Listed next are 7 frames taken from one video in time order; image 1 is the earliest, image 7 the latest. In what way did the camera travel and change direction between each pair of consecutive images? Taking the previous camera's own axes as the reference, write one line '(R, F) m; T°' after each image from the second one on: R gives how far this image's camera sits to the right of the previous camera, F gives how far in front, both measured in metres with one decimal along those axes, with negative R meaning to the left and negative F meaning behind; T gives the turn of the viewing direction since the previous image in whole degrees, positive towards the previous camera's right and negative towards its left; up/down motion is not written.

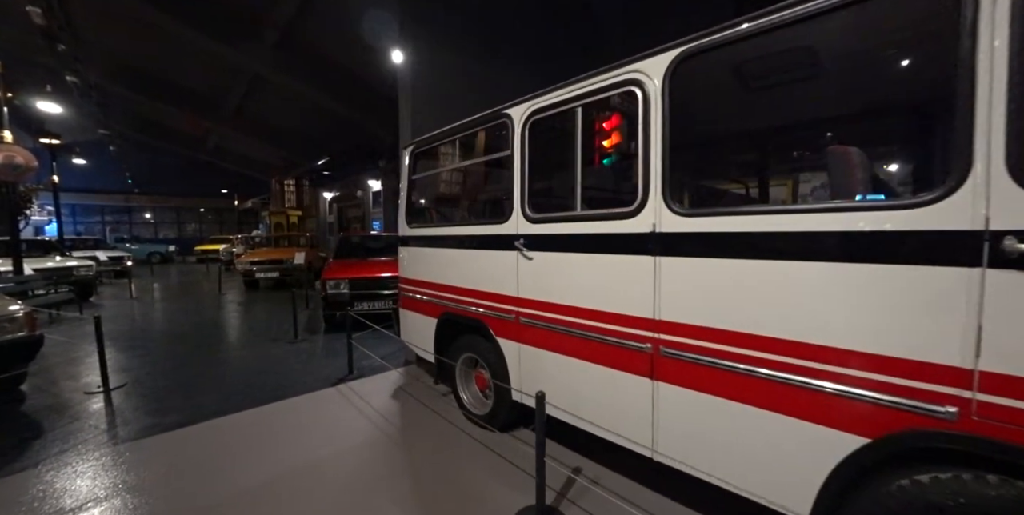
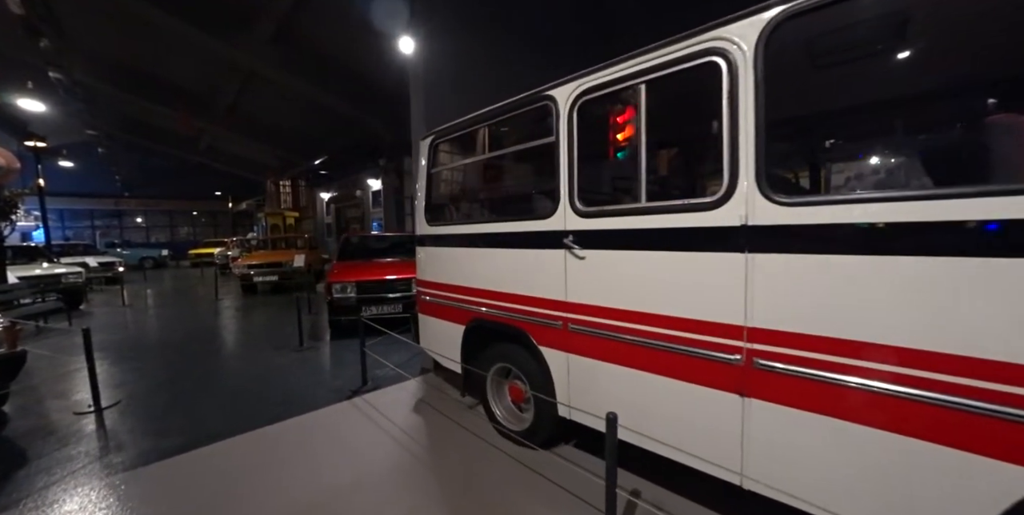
(-0.4, +0.3) m; +1°
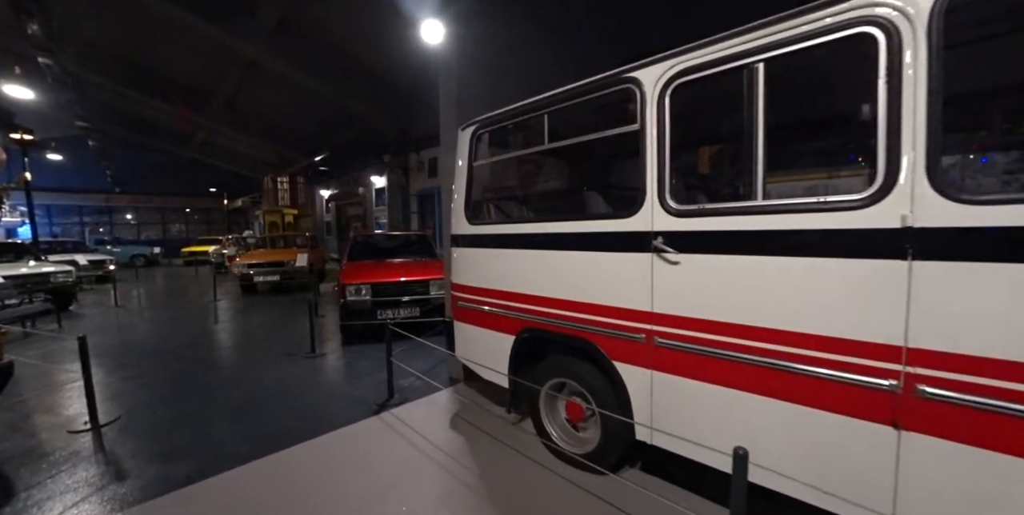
(-0.5, +0.4) m; +1°
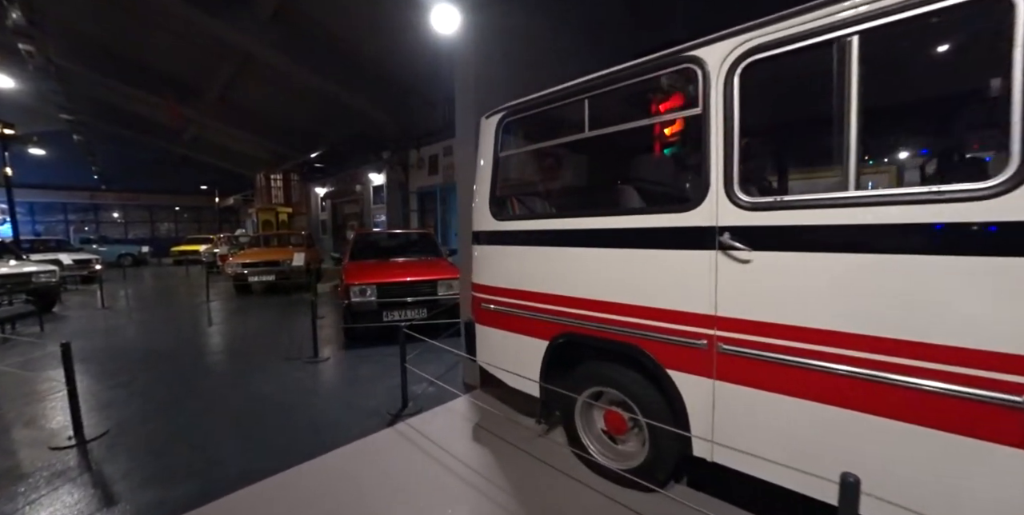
(-0.3, +0.3) m; +1°
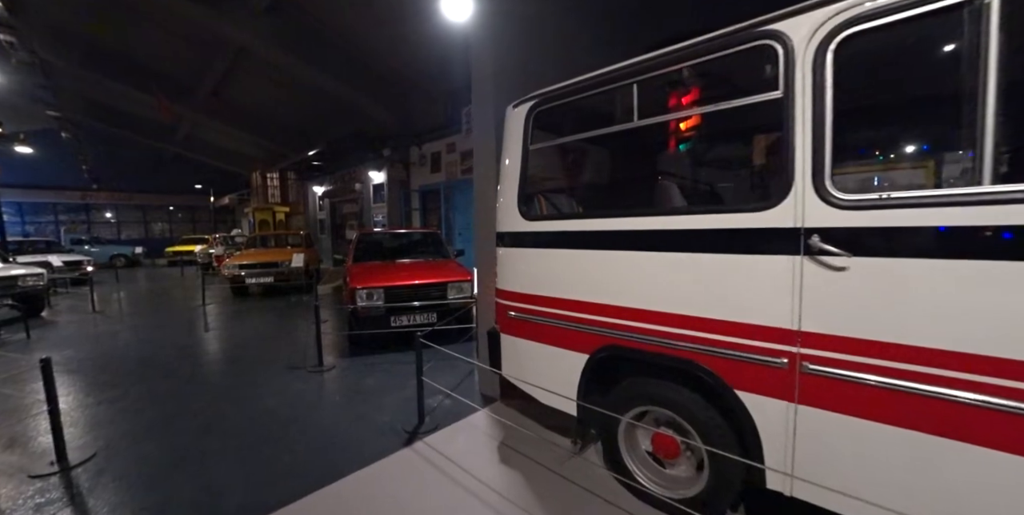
(-0.3, +0.3) m; 0°
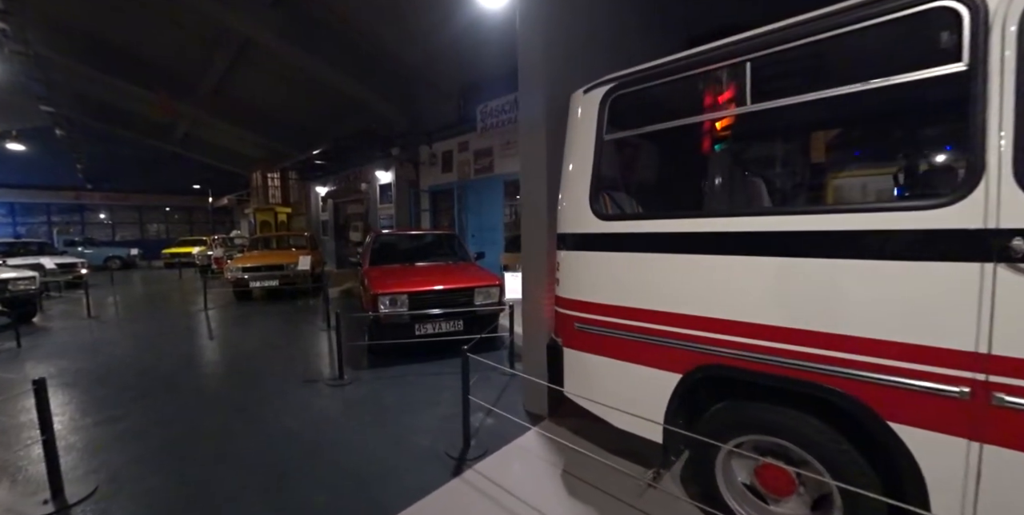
(-0.5, +0.4) m; +1°
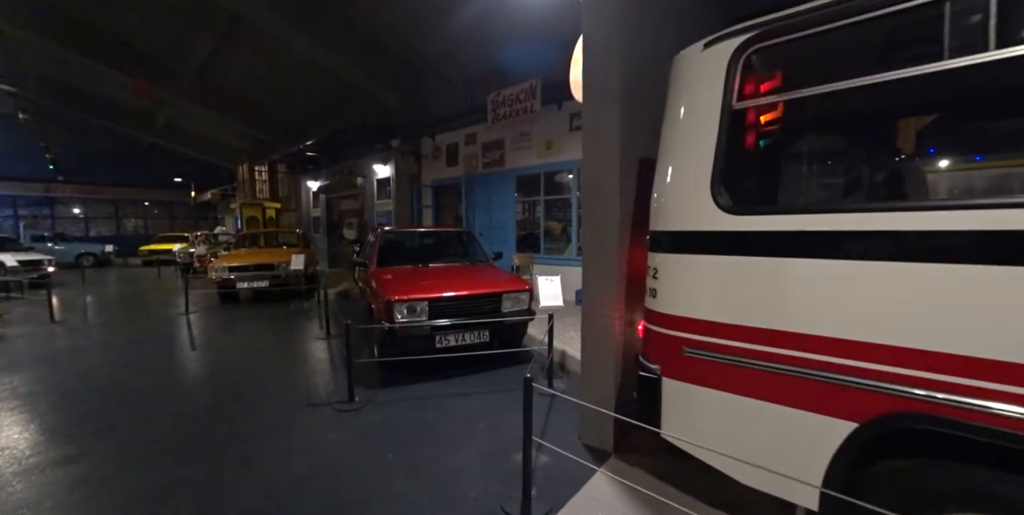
(-0.5, +0.6) m; +2°
